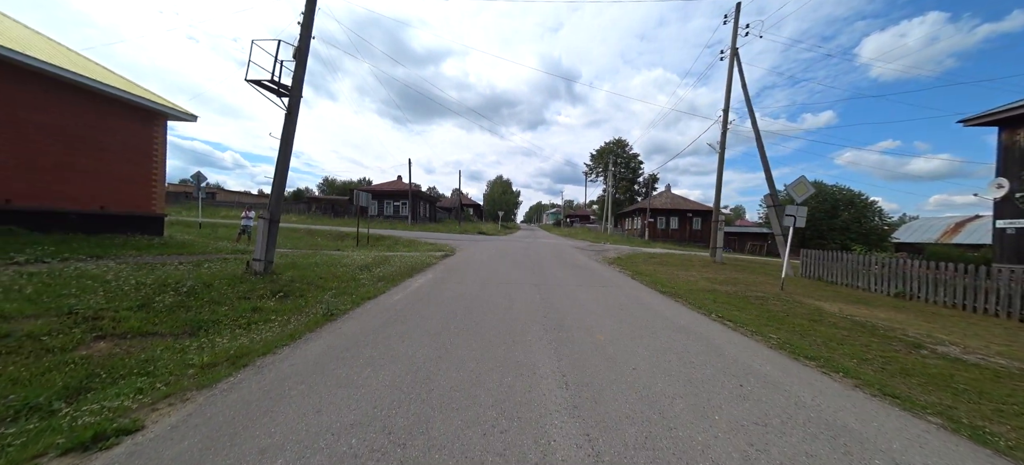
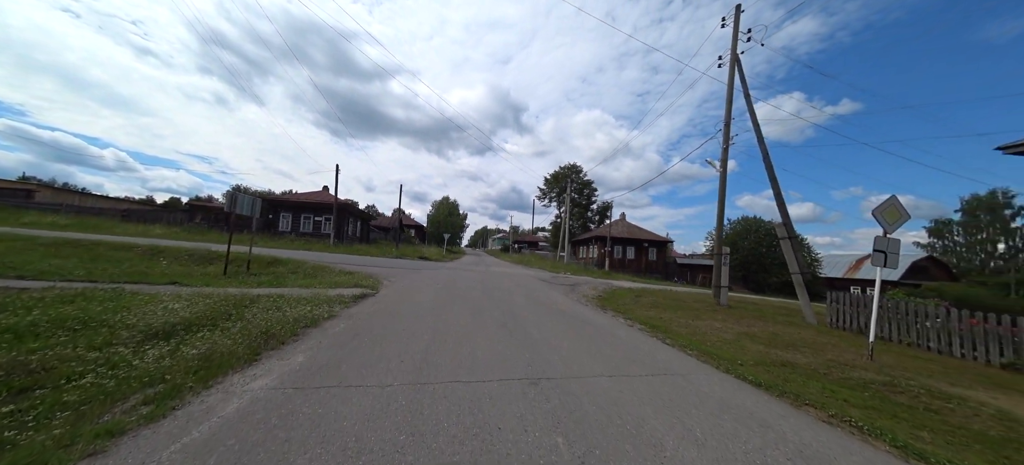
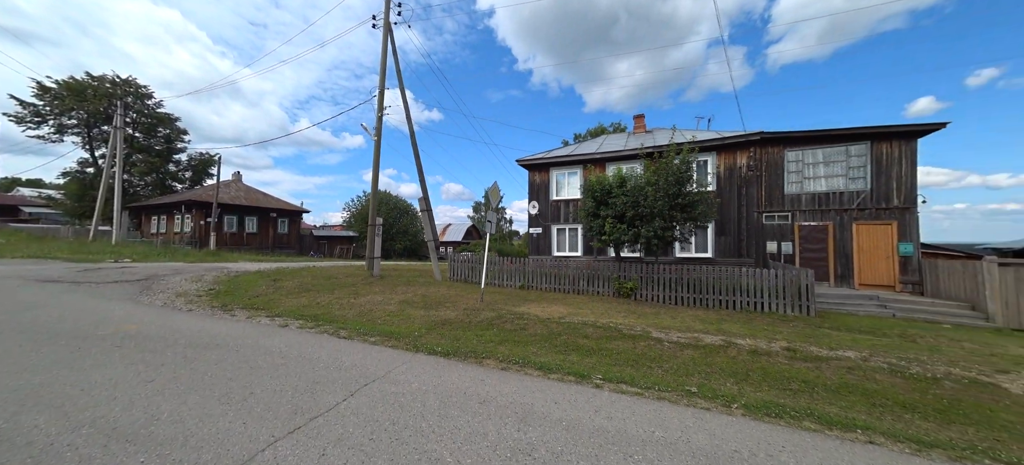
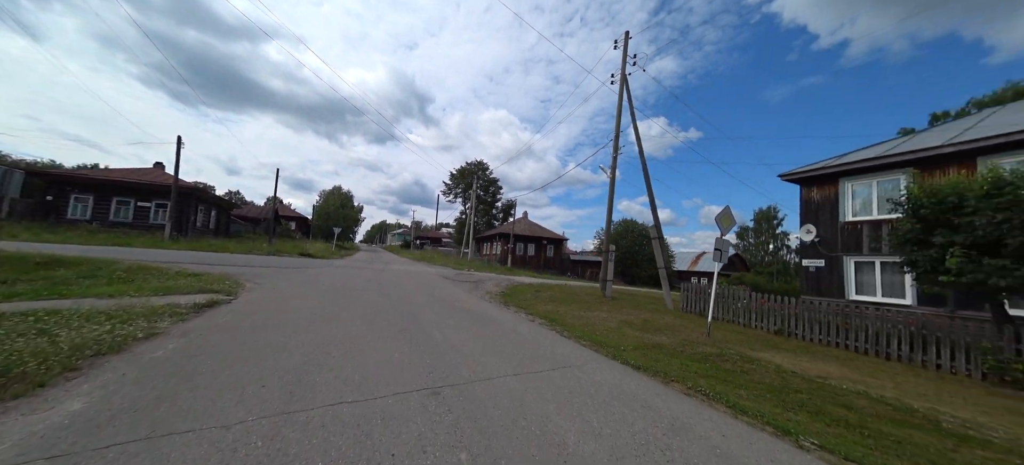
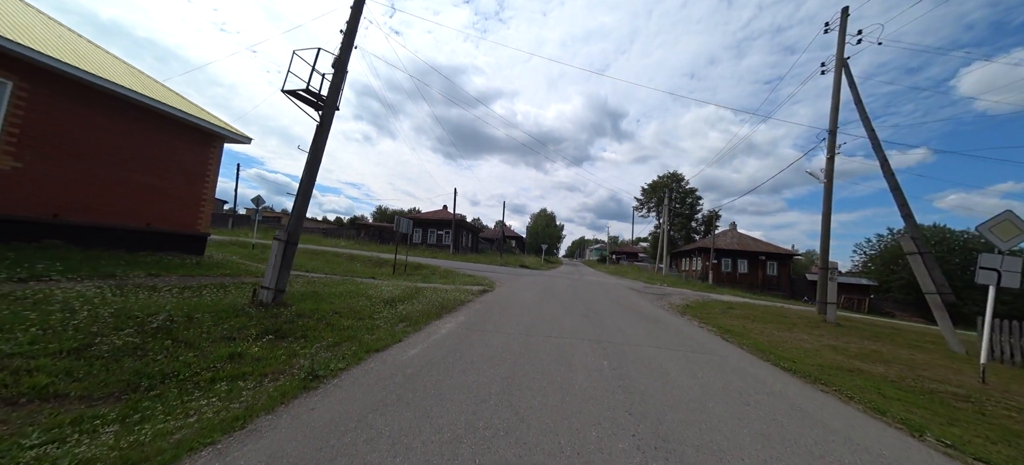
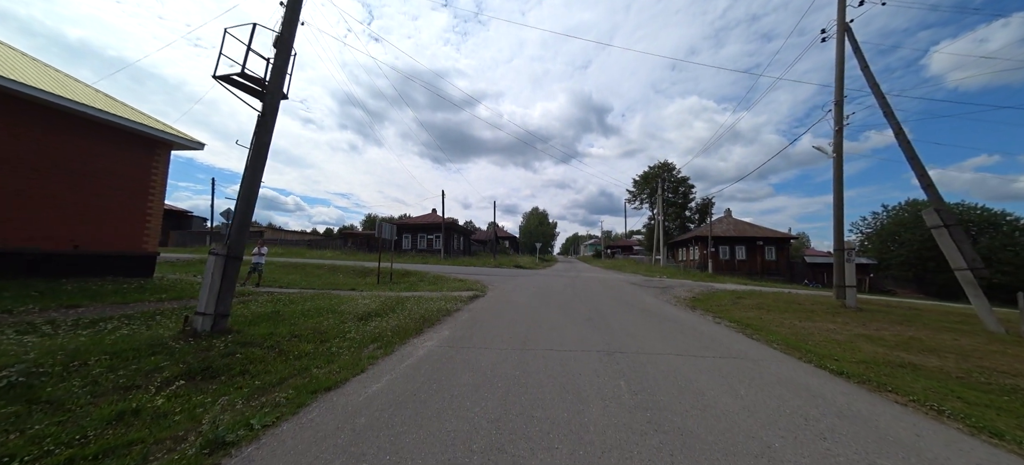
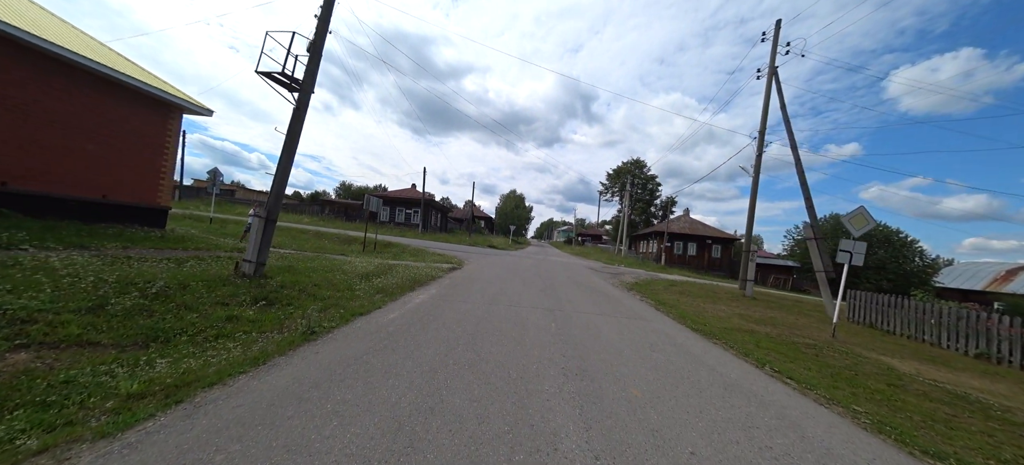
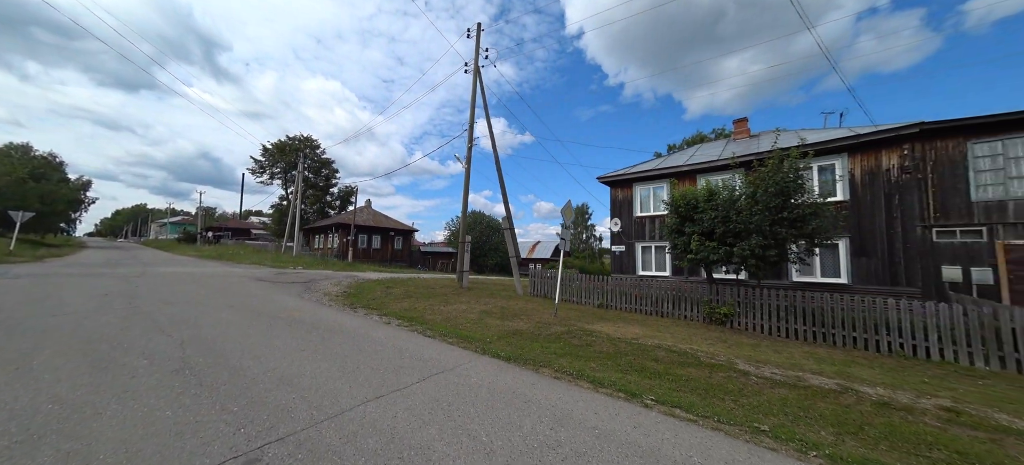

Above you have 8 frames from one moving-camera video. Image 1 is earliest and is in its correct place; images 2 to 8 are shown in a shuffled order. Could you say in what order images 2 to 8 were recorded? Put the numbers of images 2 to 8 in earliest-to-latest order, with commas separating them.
7, 5, 6, 2, 4, 8, 3
